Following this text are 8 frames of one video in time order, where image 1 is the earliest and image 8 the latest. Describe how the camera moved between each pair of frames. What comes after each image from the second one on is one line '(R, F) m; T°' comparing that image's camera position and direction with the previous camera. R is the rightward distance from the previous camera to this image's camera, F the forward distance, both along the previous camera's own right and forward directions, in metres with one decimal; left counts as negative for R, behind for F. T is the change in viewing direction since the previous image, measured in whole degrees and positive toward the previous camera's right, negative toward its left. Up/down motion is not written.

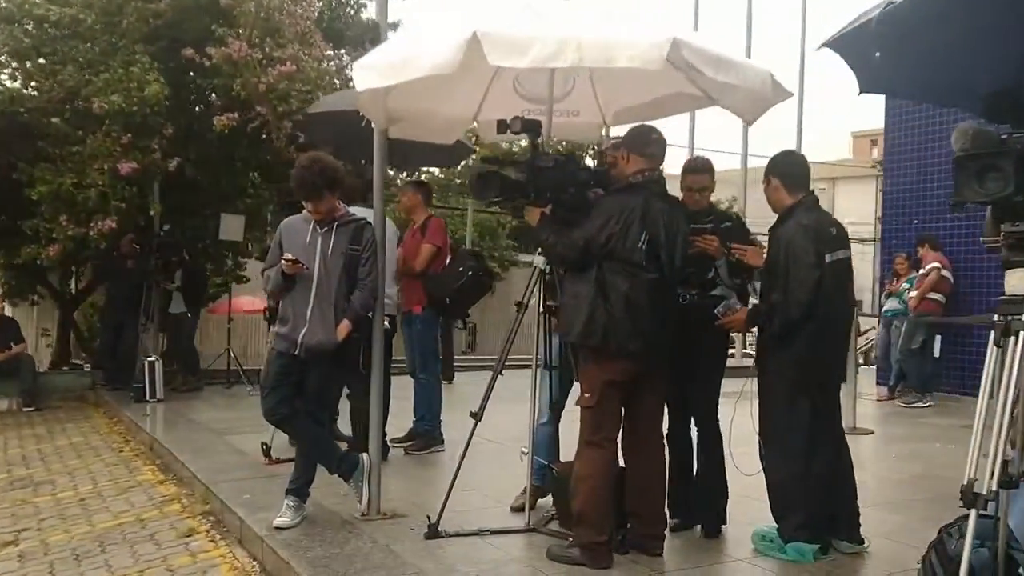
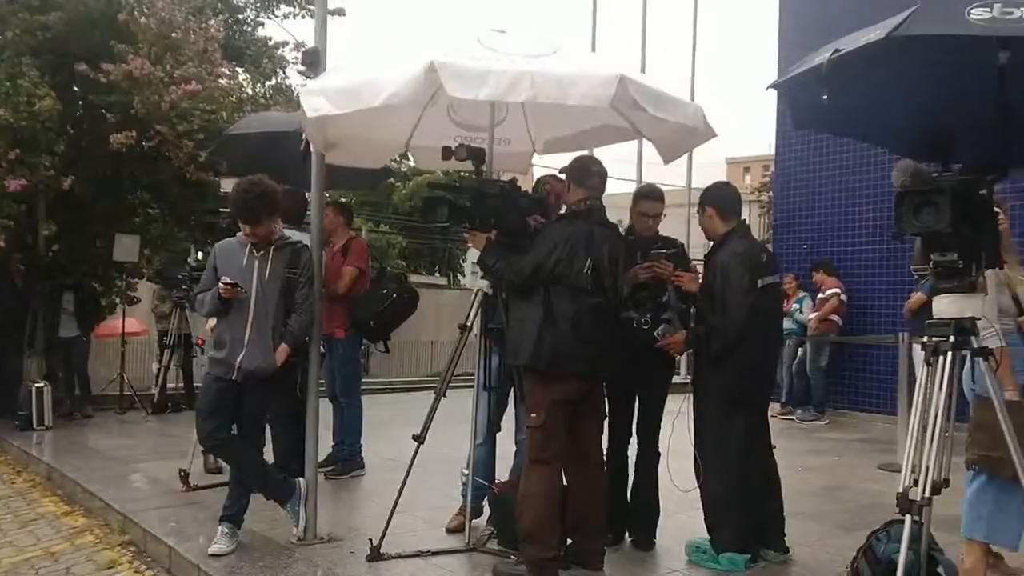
(-0.3, -0.1) m; +7°
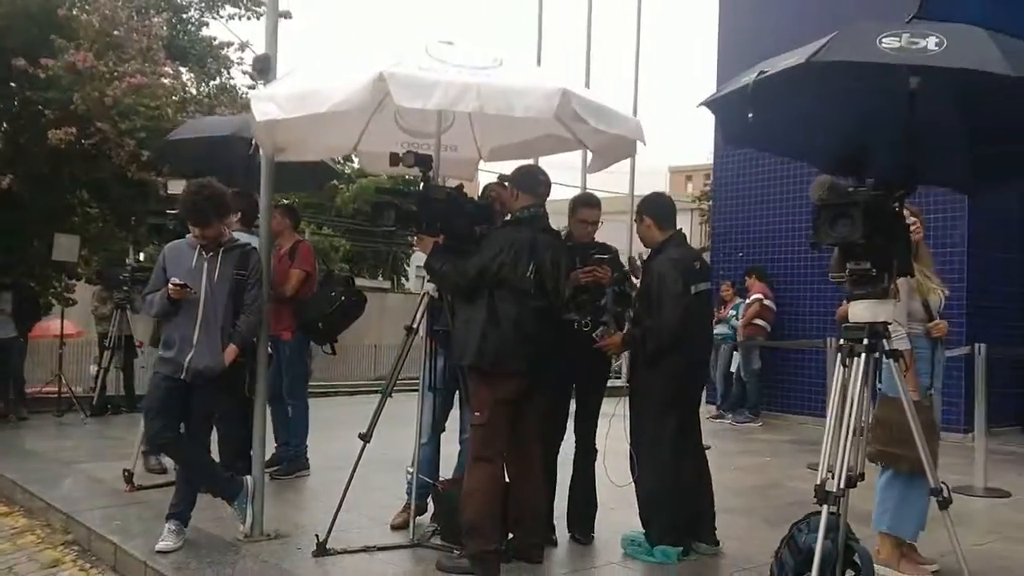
(0.0, -0.2) m; +3°
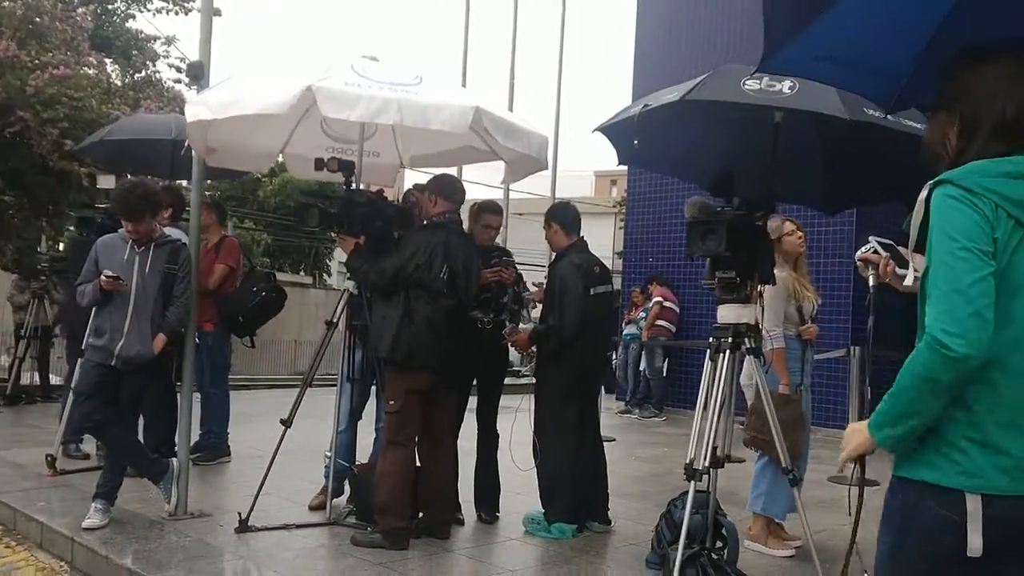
(0.0, -0.4) m; +5°
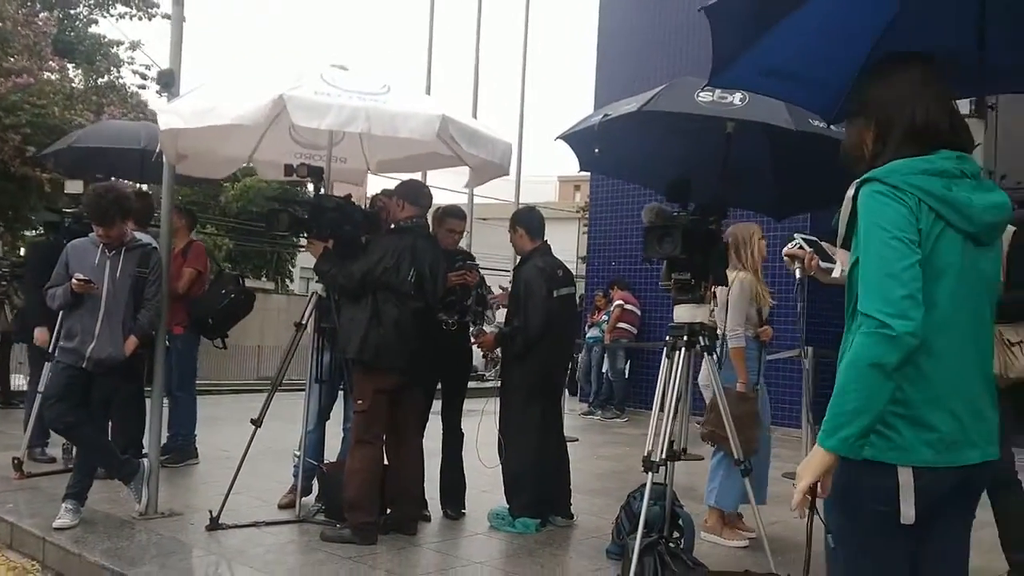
(0.0, -0.2) m; +2°
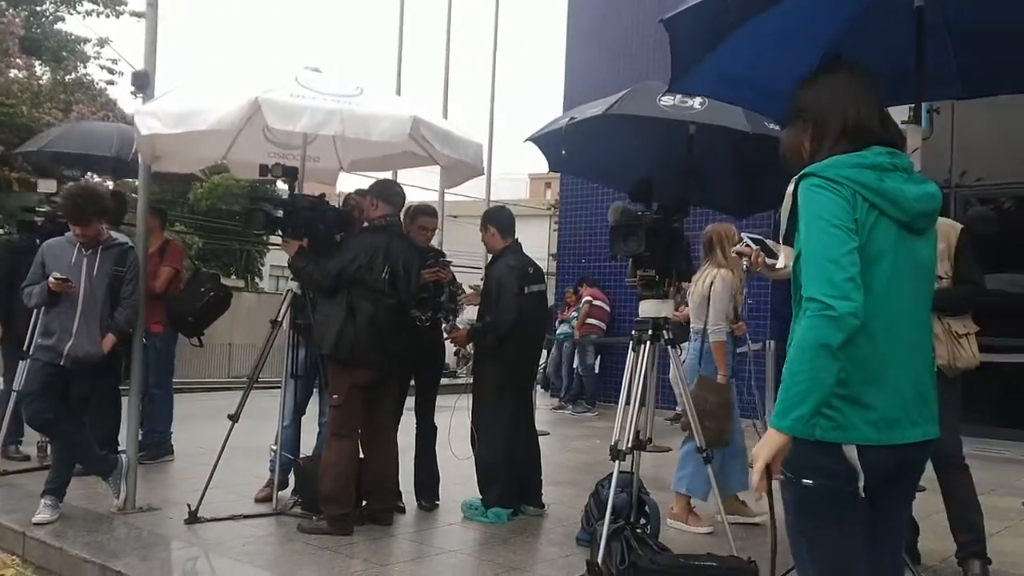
(0.0, -0.1) m; +2°
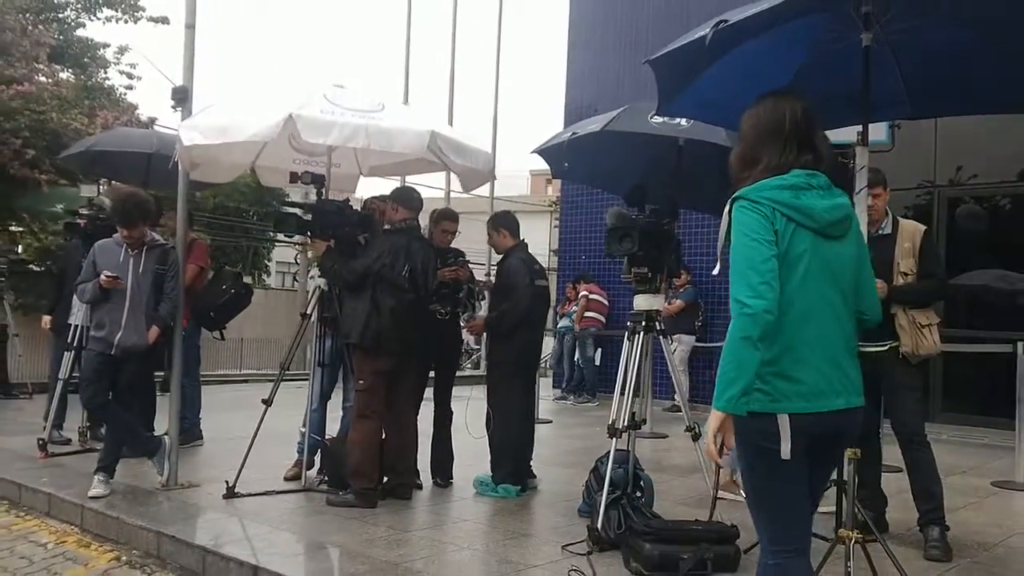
(0.0, -0.5) m; 0°
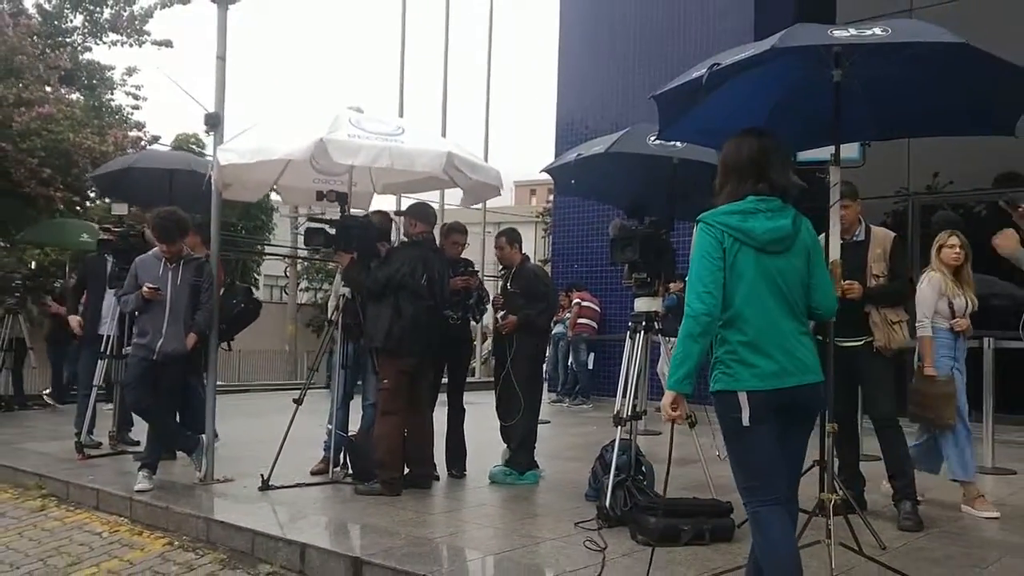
(-0.2, -0.5) m; +1°
